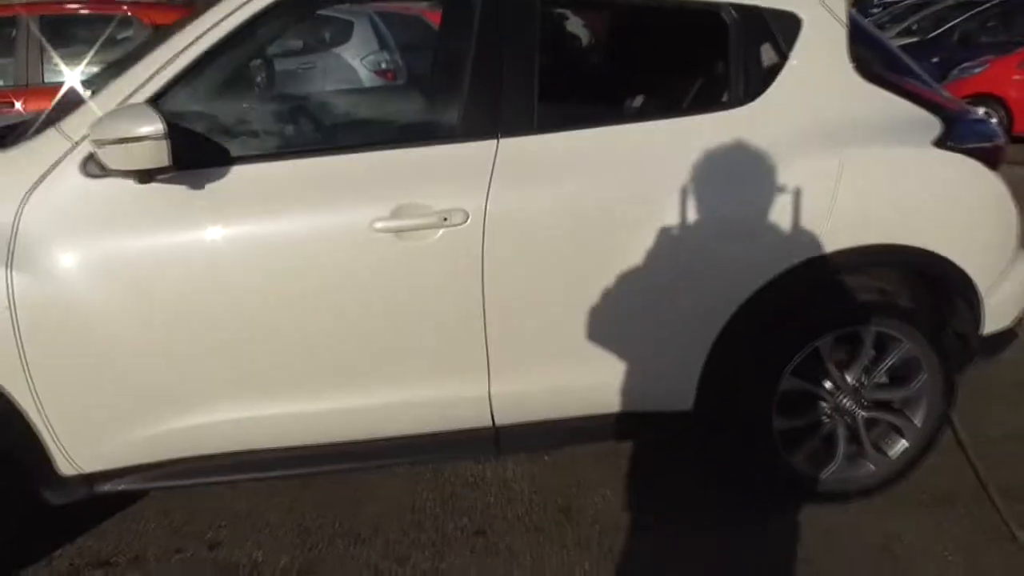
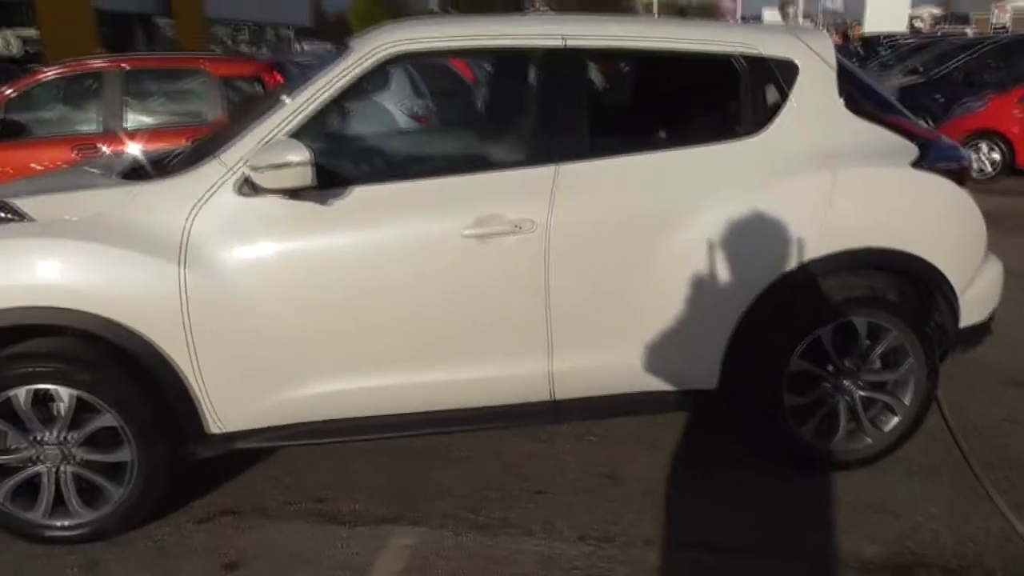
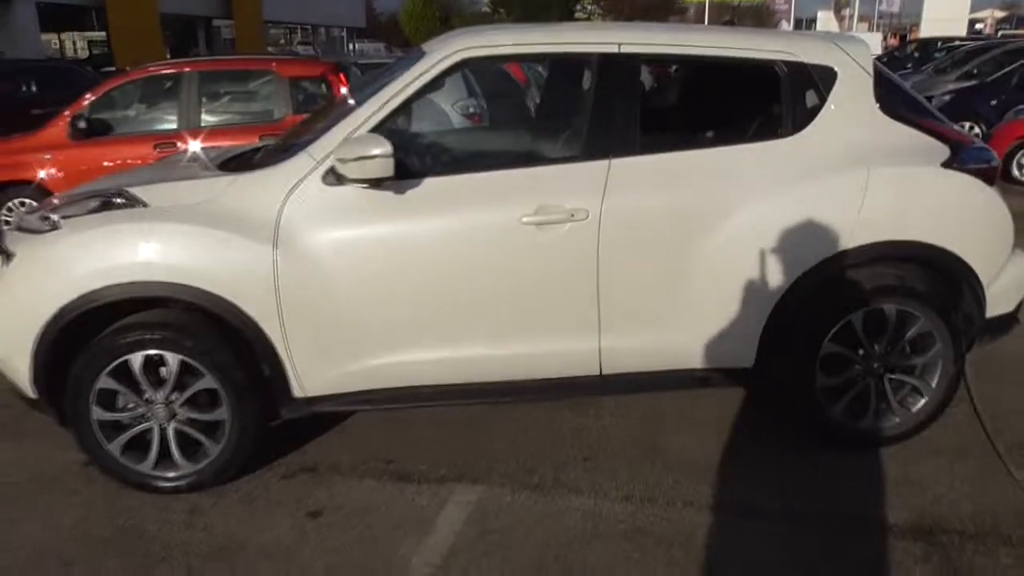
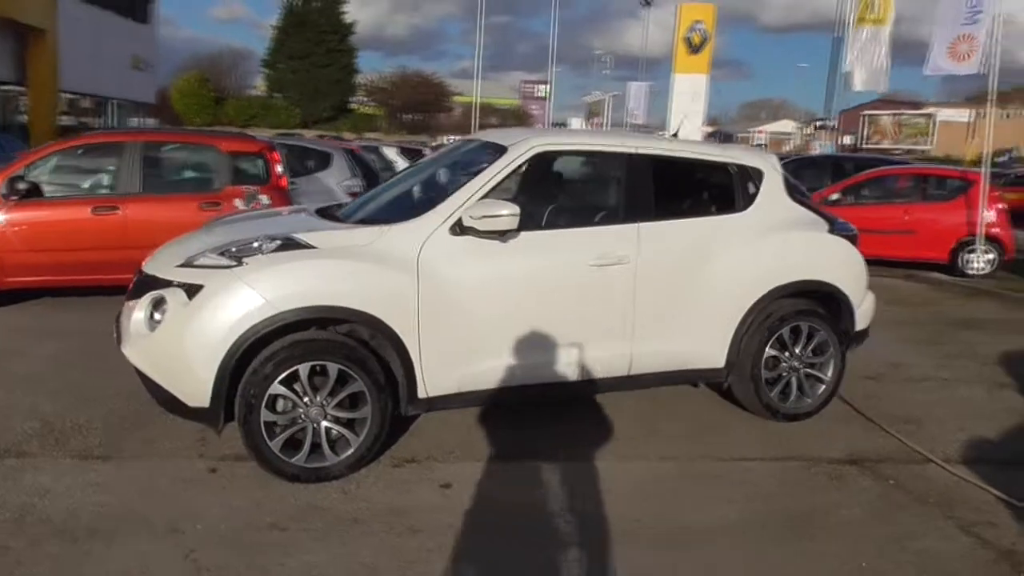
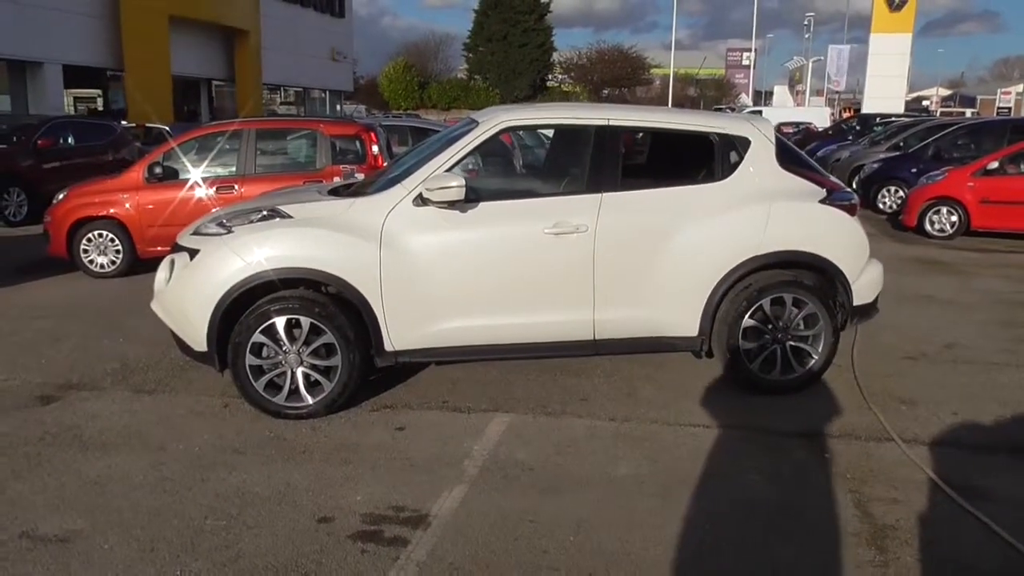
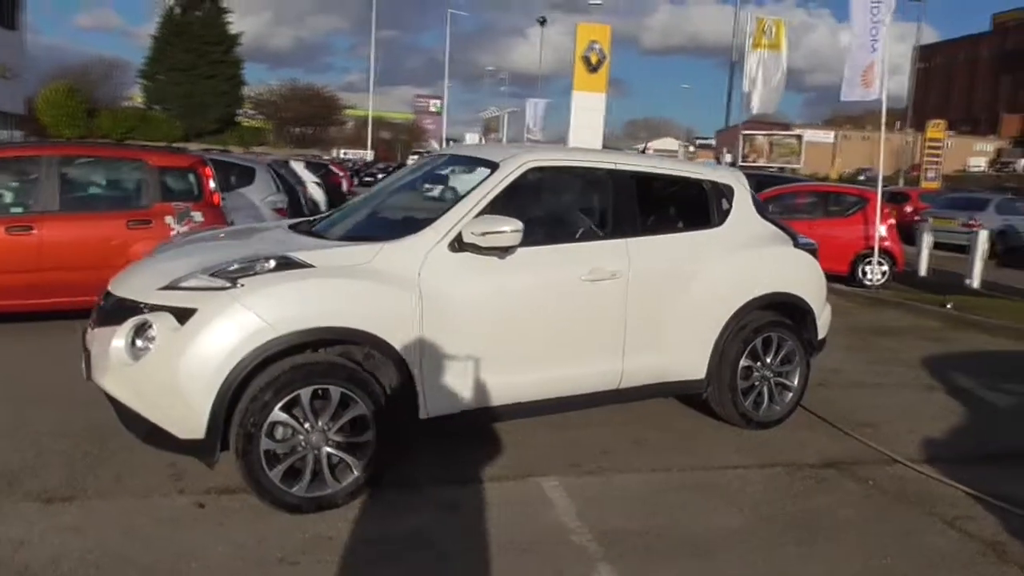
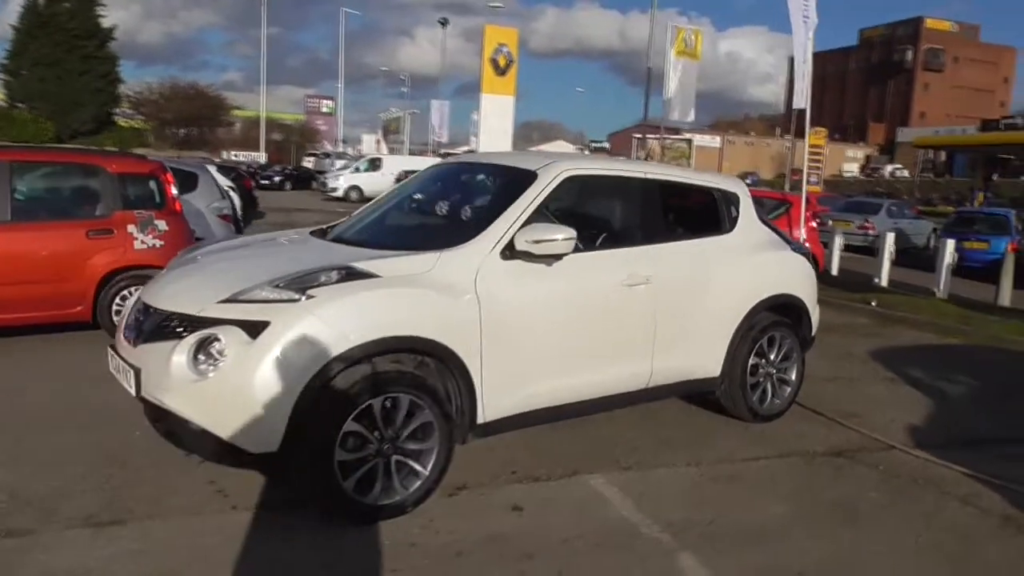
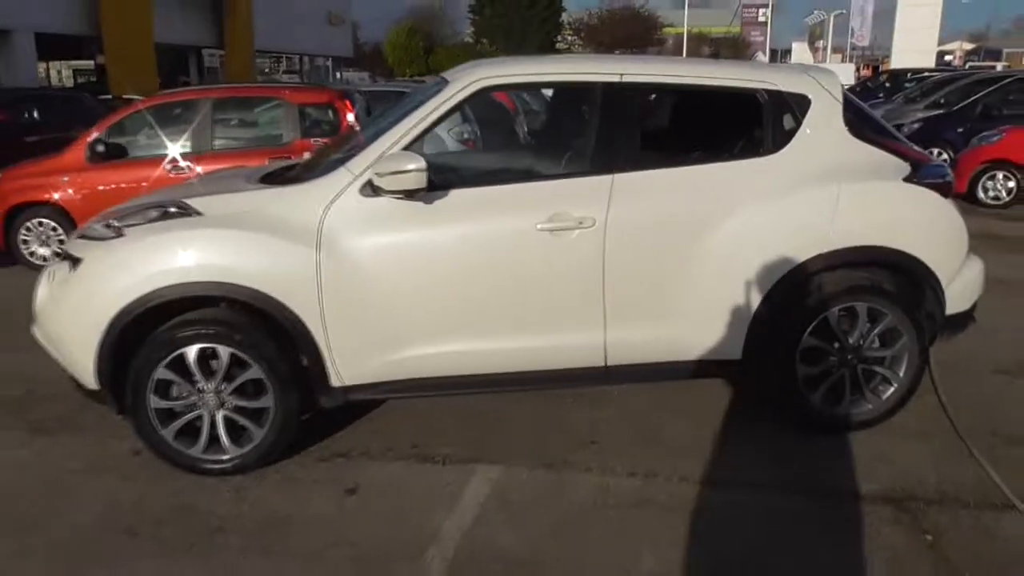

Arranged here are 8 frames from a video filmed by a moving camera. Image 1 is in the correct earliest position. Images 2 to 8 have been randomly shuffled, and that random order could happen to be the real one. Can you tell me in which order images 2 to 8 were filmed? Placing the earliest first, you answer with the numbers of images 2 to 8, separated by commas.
2, 3, 8, 5, 4, 6, 7
